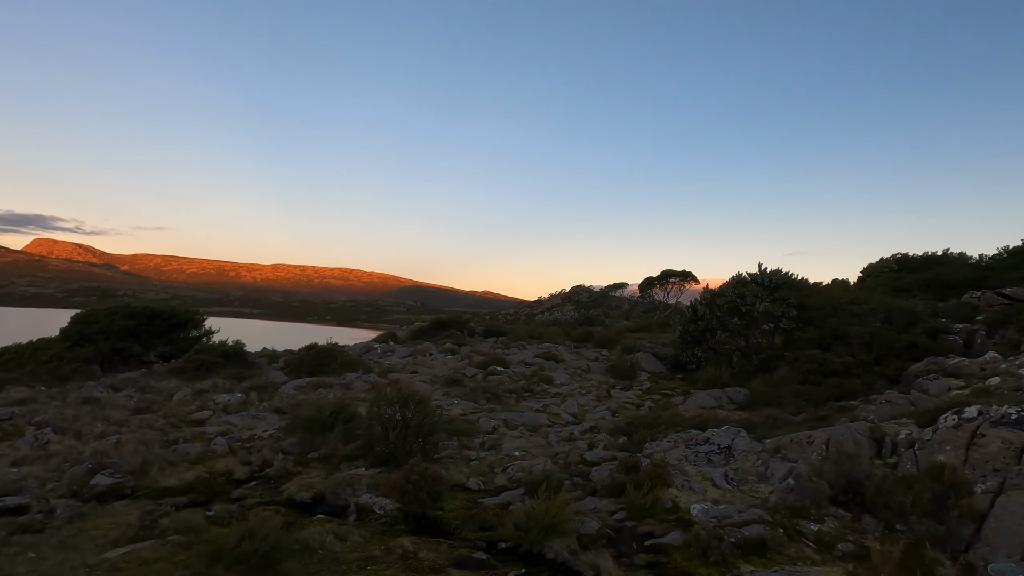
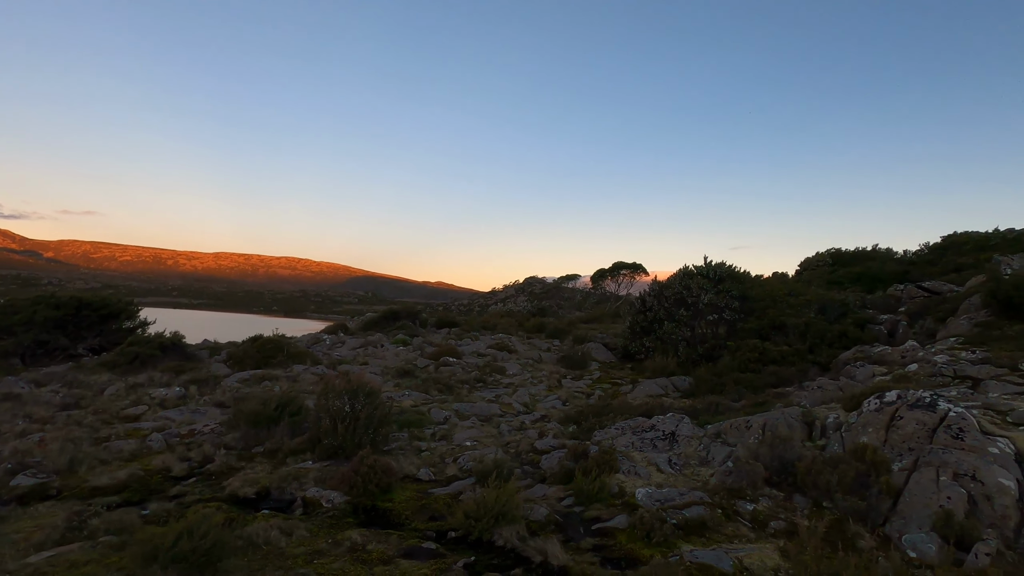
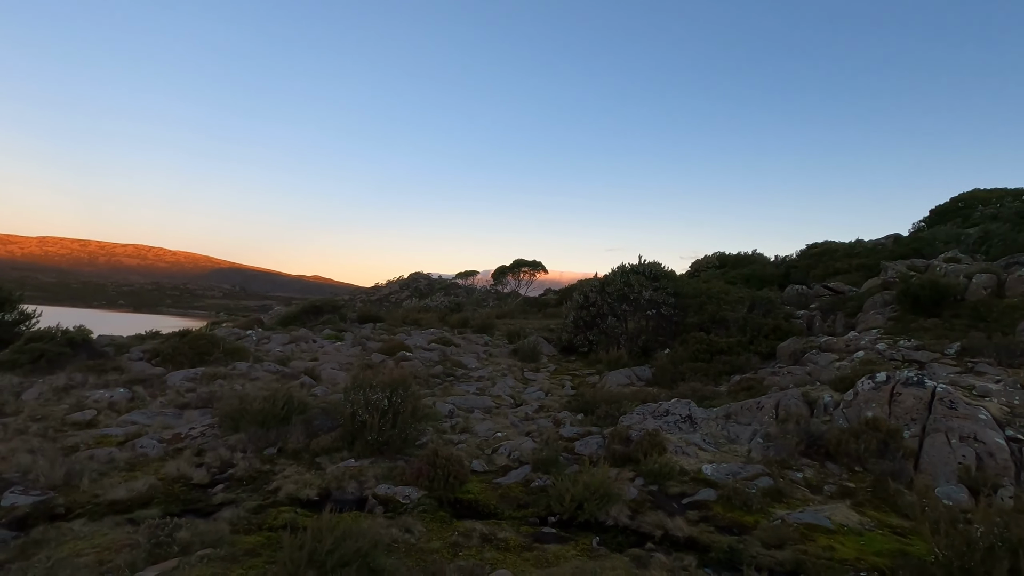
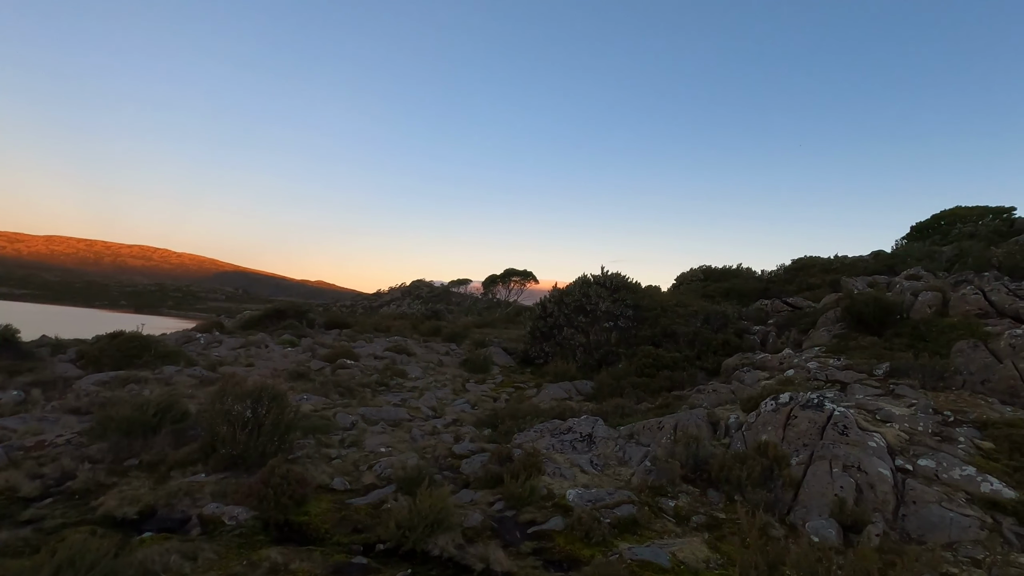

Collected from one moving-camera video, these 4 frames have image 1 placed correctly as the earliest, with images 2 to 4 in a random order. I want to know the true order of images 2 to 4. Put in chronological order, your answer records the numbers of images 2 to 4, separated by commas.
2, 4, 3
